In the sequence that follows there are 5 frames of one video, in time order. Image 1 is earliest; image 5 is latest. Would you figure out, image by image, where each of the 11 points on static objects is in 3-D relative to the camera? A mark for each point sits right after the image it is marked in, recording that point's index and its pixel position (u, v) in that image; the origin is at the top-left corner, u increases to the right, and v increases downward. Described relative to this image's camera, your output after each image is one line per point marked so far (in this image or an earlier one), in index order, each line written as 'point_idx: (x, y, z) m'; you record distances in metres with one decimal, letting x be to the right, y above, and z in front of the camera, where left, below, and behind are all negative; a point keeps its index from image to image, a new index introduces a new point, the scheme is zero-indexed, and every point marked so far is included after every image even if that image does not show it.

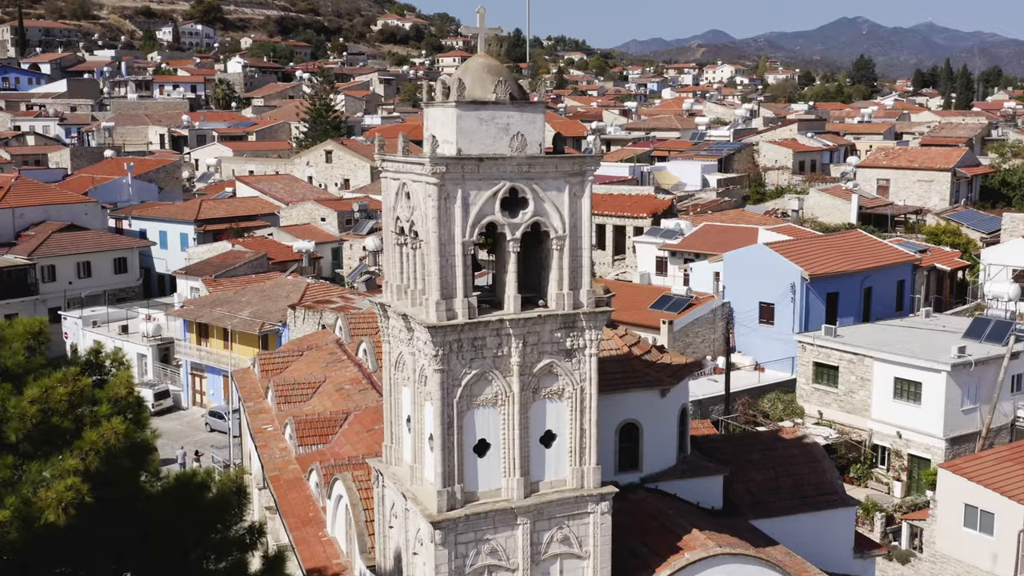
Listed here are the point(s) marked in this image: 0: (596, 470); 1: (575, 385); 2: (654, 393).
0: (+1.2, -2.7, +16.2) m
1: (+0.9, -1.4, +16.0) m
2: (+2.6, -1.9, +20.0) m
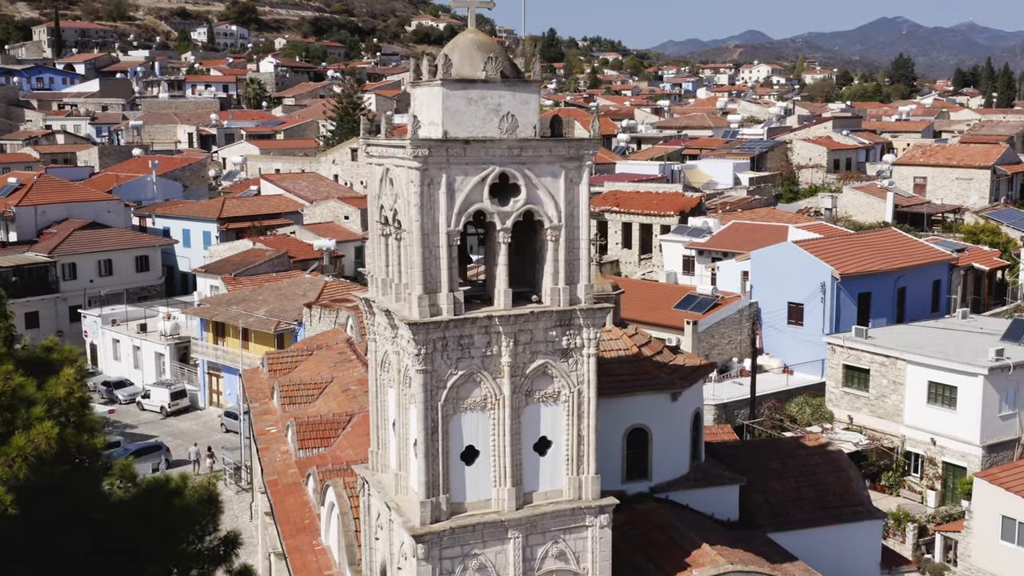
0: (+1.1, -2.6, +14.9) m
1: (+0.8, -1.4, +14.7) m
2: (+2.6, -1.9, +18.7) m
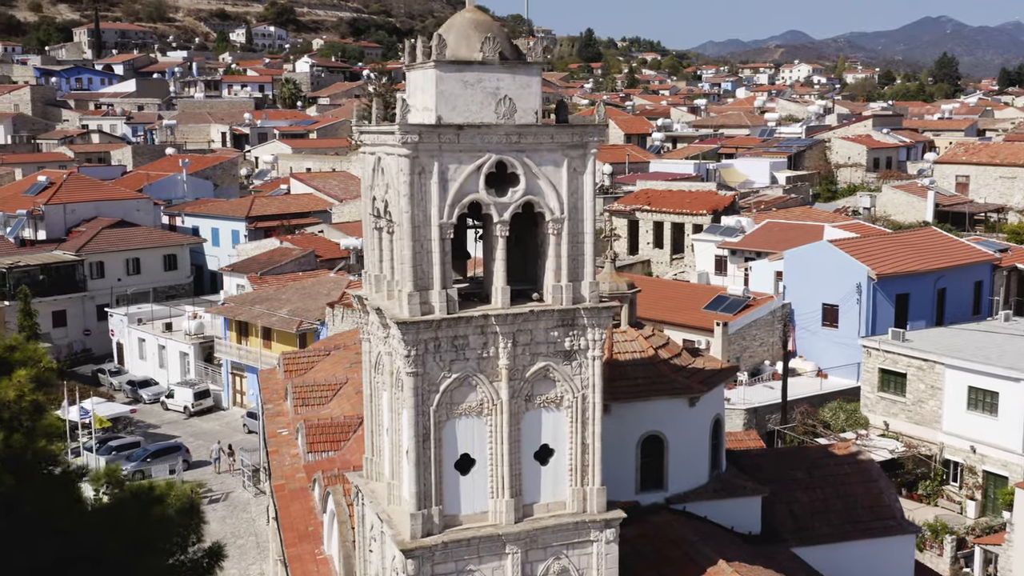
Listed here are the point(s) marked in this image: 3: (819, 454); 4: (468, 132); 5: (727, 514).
0: (+1.1, -2.6, +13.9) m
1: (+0.8, -1.3, +13.7) m
2: (+2.8, -1.8, +17.6) m
3: (+5.7, -3.1, +20.0) m
4: (-0.5, +1.9, +12.9) m
5: (+3.5, -3.7, +17.9) m
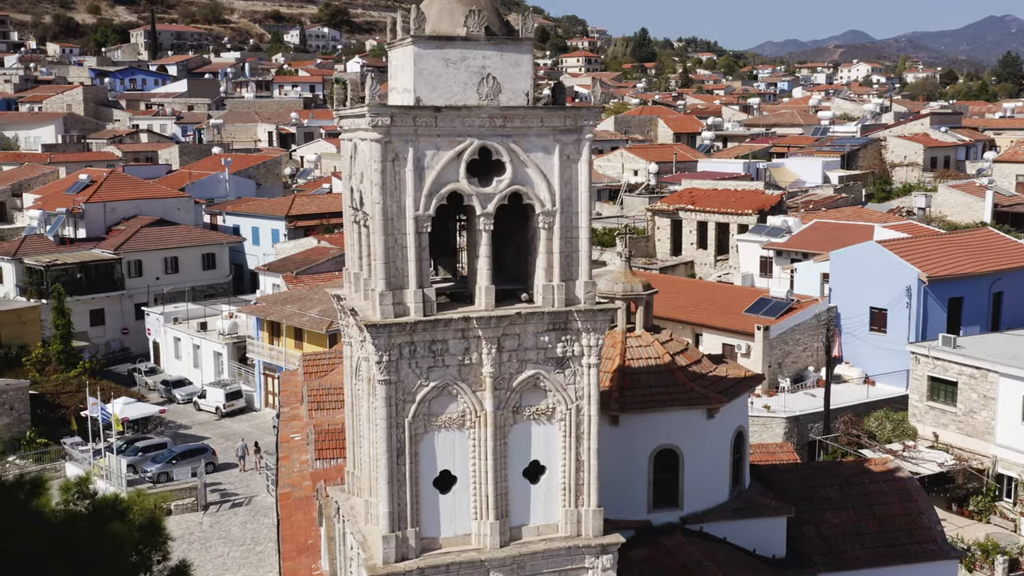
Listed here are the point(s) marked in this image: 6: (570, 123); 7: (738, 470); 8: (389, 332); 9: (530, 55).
0: (+1.0, -2.6, +12.5) m
1: (+0.7, -1.3, +12.4) m
2: (+2.8, -1.9, +16.2) m
3: (+5.8, -3.1, +18.4) m
4: (-0.7, +1.9, +11.7) m
5: (+3.6, -3.7, +16.5) m
6: (+0.6, +1.8, +12.1) m
7: (+3.6, -2.9, +17.2) m
8: (-1.3, -0.5, +11.7) m
9: (+0.2, +2.6, +12.2) m
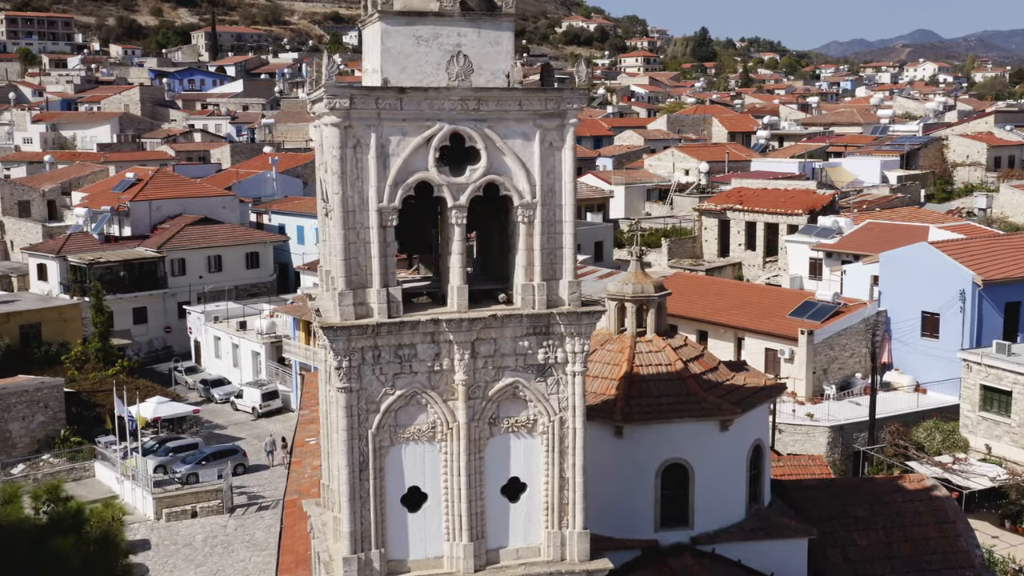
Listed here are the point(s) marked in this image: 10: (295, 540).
0: (+0.7, -2.6, +11.4) m
1: (+0.4, -1.3, +11.3) m
2: (+2.7, -1.9, +15.0) m
3: (+5.9, -3.1, +17.0) m
4: (-0.9, +1.9, +10.6) m
5: (+3.5, -3.8, +15.2) m
6: (+0.4, +1.8, +10.9) m
7: (+3.6, -2.9, +15.9) m
8: (-1.6, -0.5, +10.7) m
9: (0.0, +2.6, +11.1) m
10: (-4.0, -4.5, +19.8) m
